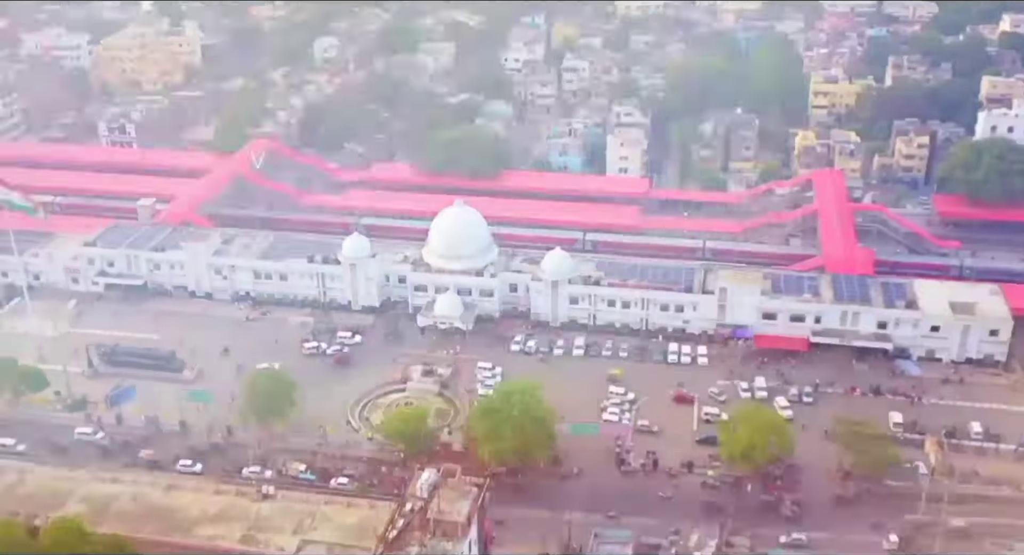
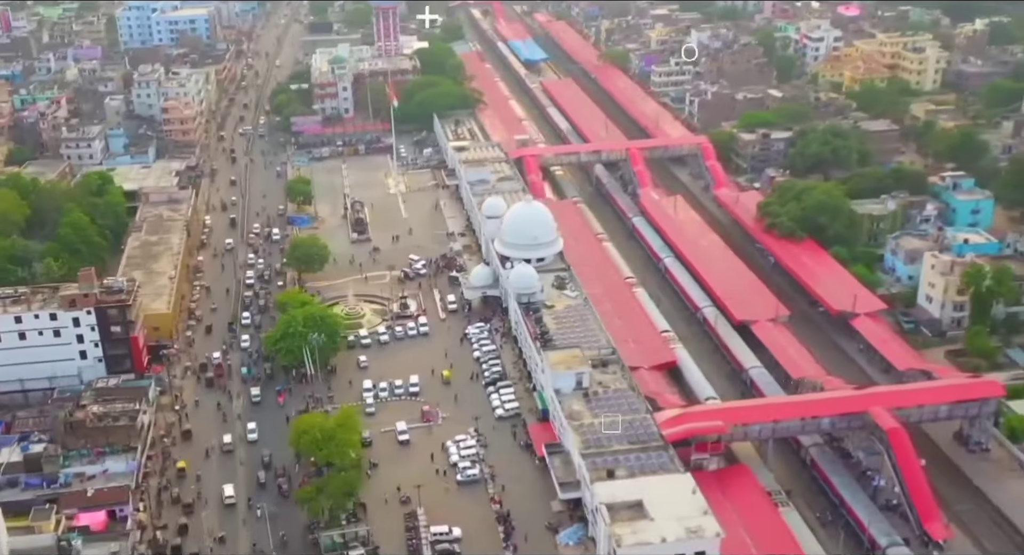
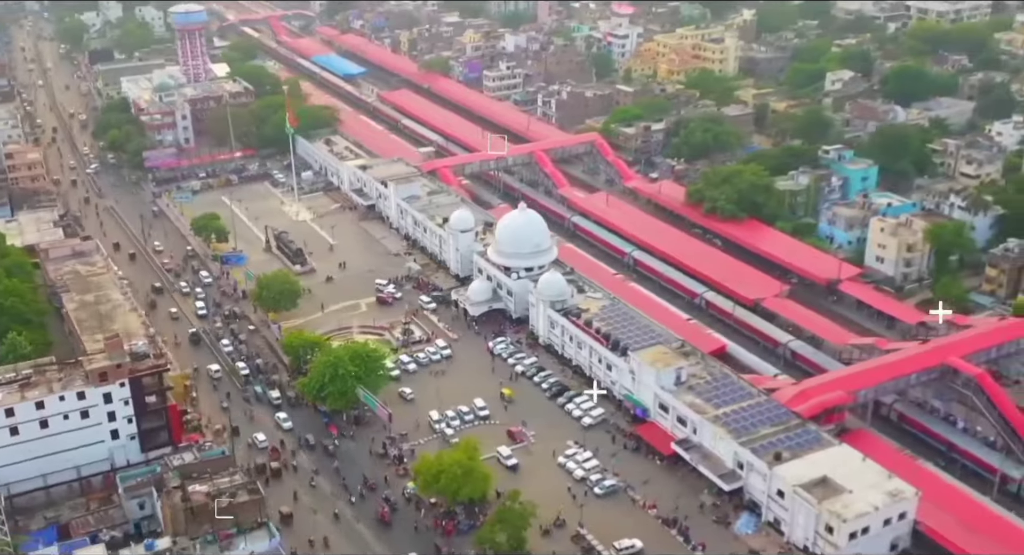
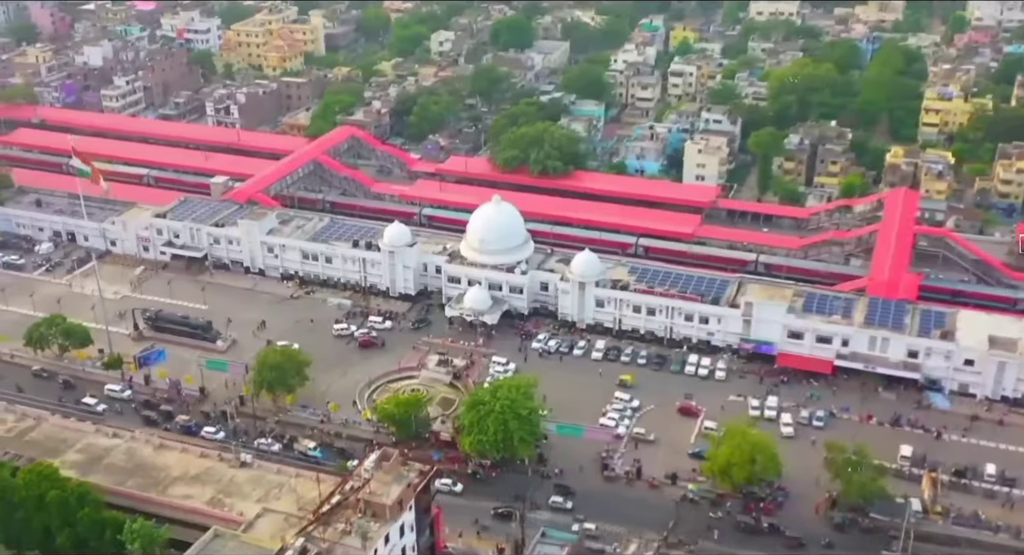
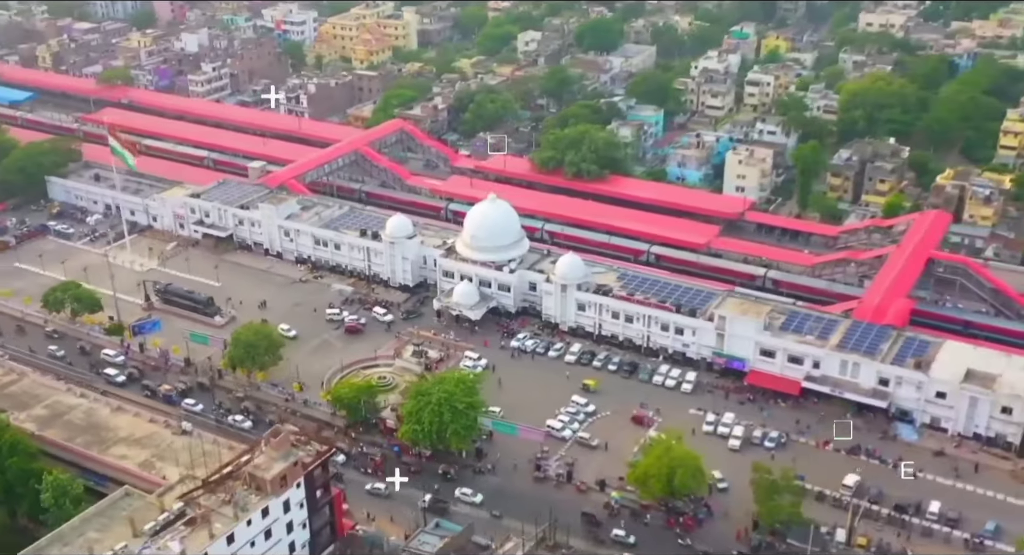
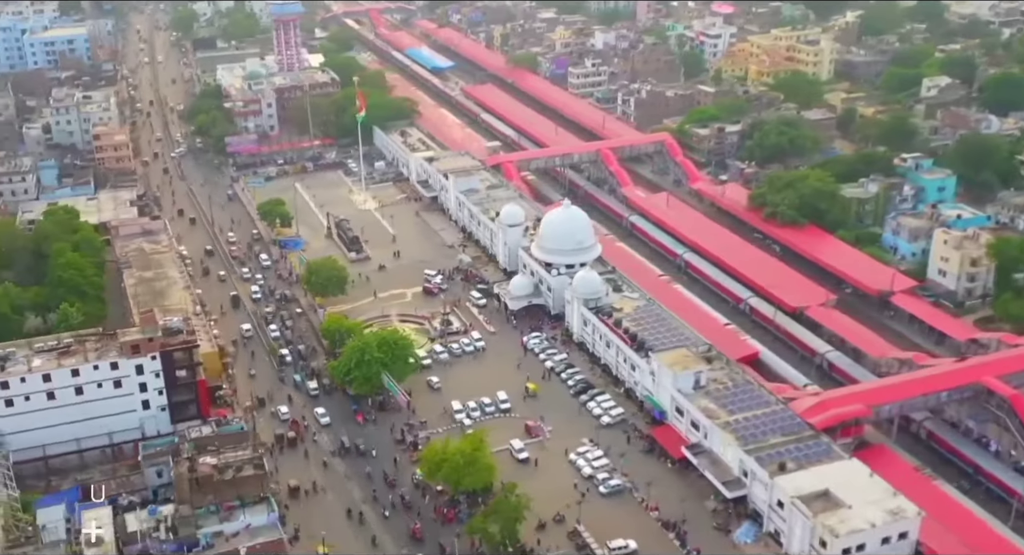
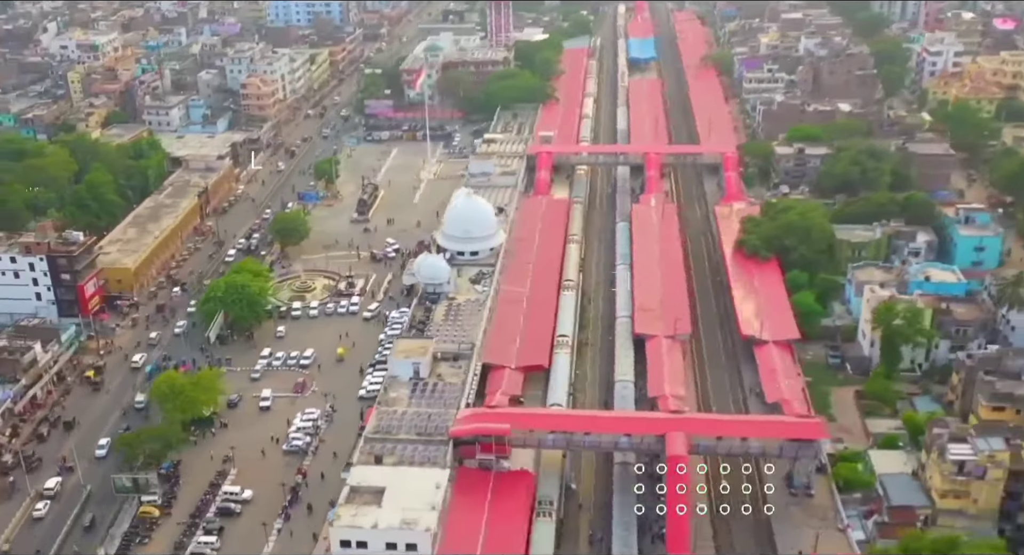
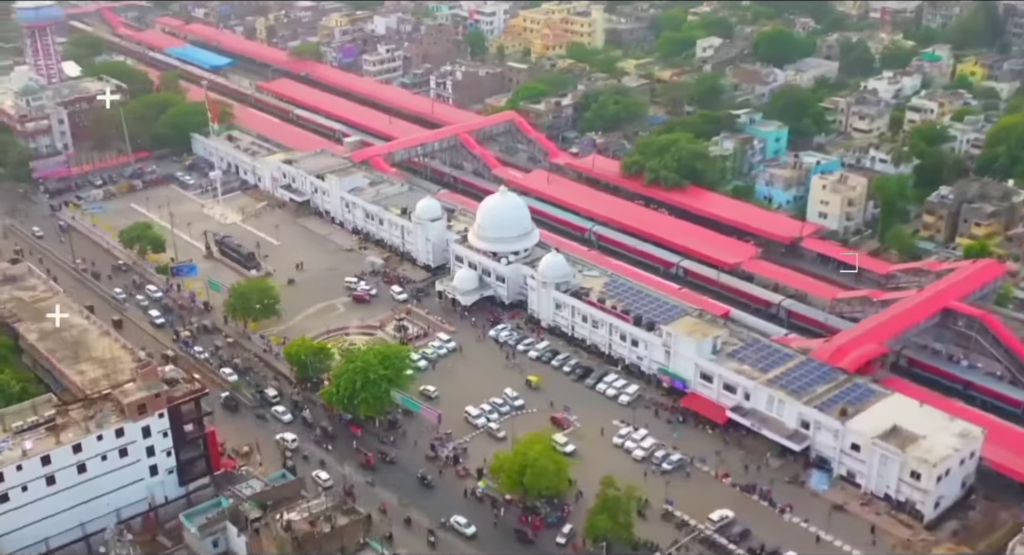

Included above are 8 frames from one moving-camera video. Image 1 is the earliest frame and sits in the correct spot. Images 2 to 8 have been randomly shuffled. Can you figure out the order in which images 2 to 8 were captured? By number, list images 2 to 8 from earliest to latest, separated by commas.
4, 5, 8, 3, 6, 2, 7
